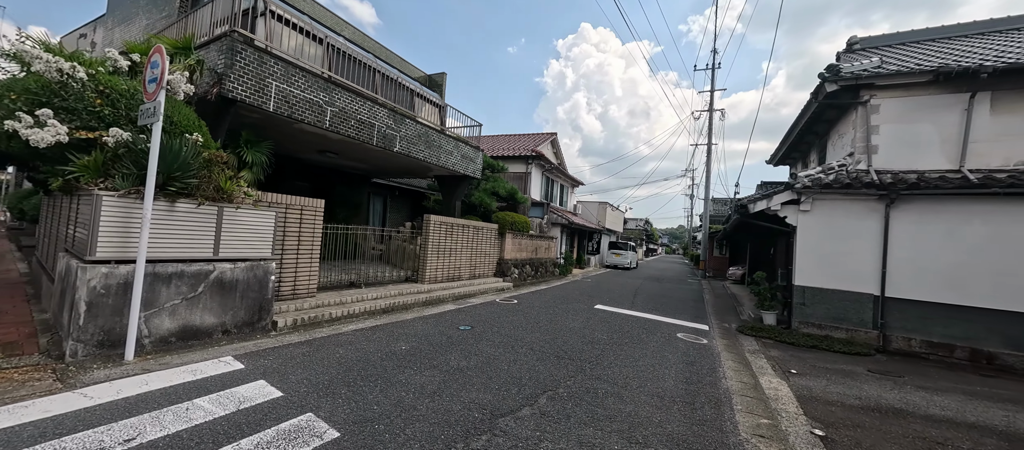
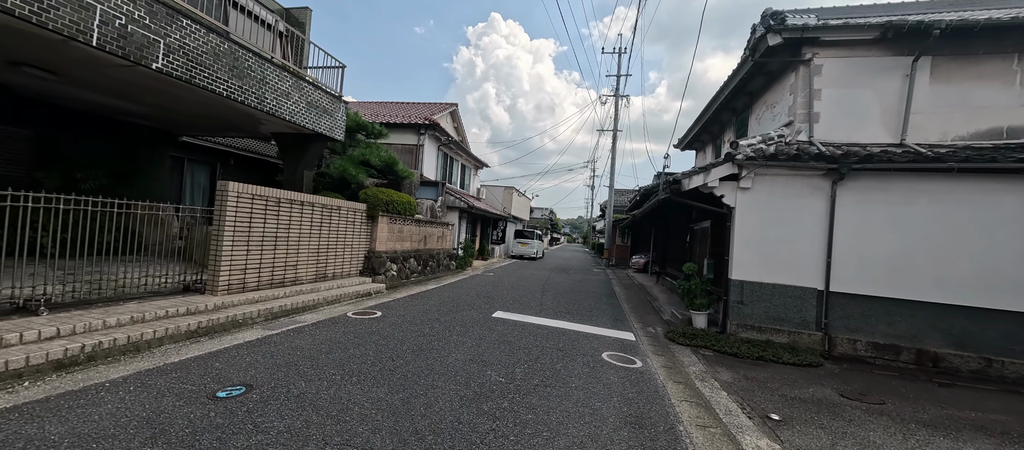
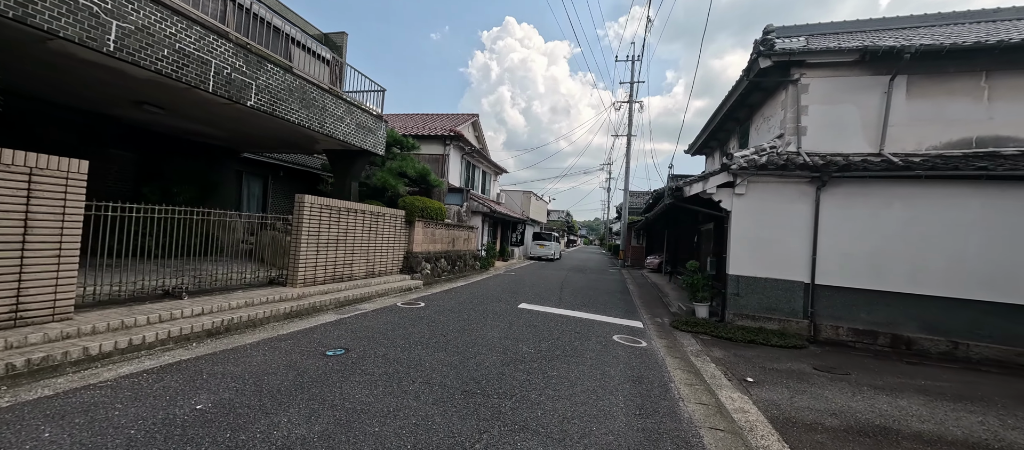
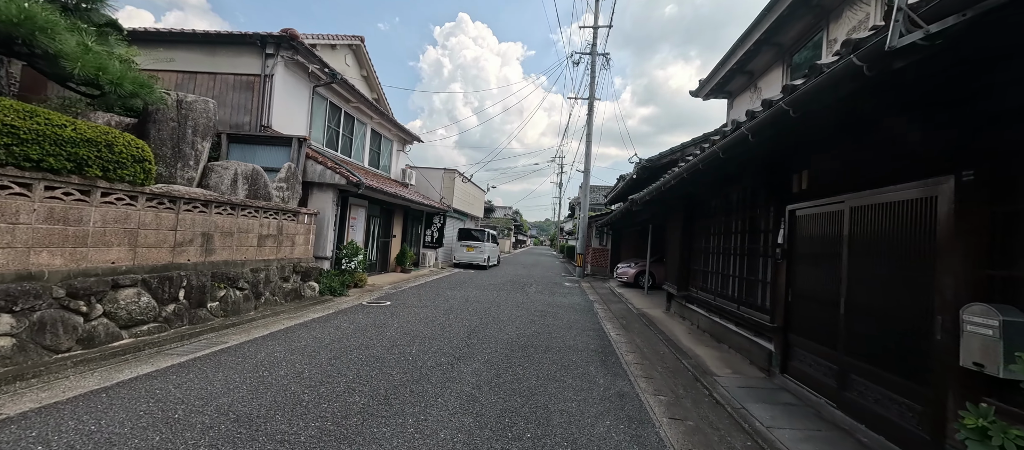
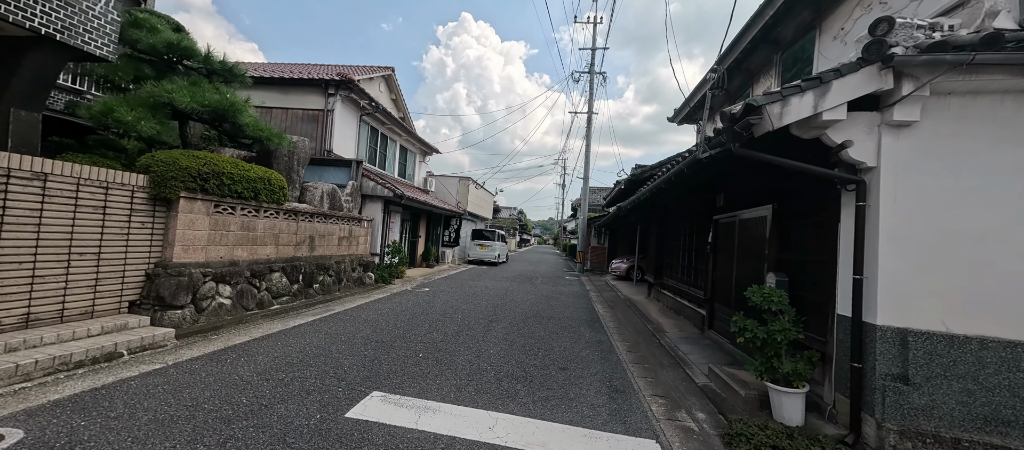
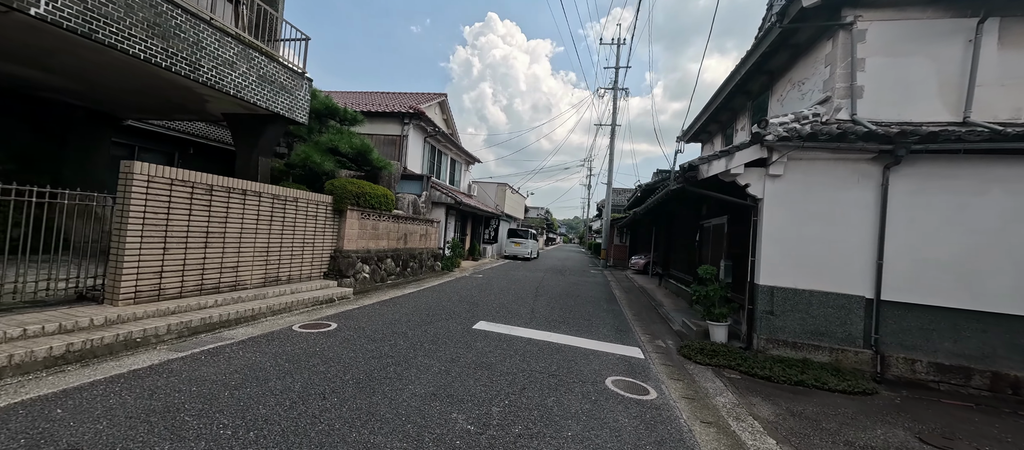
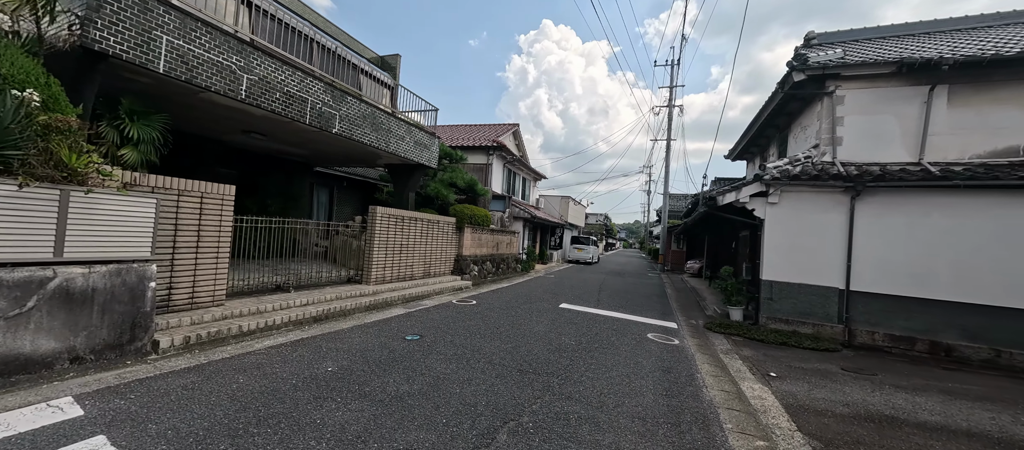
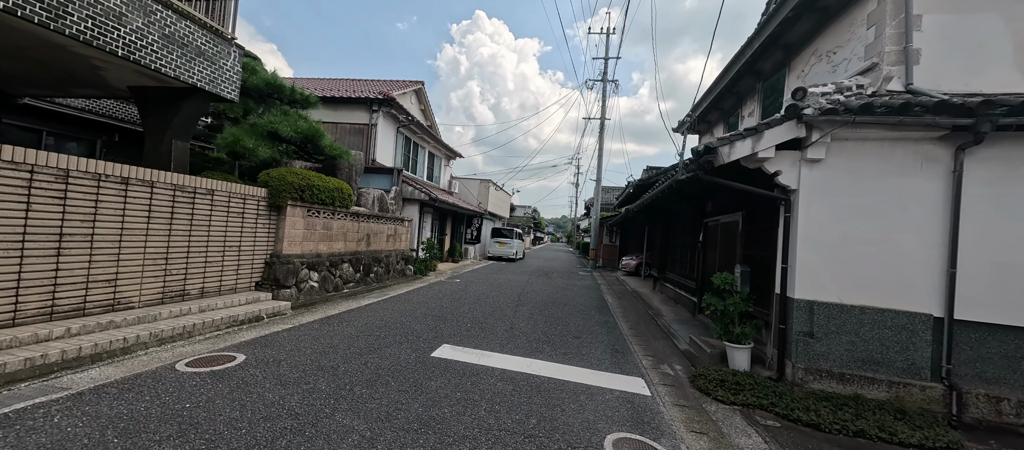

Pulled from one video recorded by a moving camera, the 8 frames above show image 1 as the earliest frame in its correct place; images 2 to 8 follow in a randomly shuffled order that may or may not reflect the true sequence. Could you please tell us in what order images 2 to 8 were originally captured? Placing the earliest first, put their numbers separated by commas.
7, 3, 2, 6, 8, 5, 4
